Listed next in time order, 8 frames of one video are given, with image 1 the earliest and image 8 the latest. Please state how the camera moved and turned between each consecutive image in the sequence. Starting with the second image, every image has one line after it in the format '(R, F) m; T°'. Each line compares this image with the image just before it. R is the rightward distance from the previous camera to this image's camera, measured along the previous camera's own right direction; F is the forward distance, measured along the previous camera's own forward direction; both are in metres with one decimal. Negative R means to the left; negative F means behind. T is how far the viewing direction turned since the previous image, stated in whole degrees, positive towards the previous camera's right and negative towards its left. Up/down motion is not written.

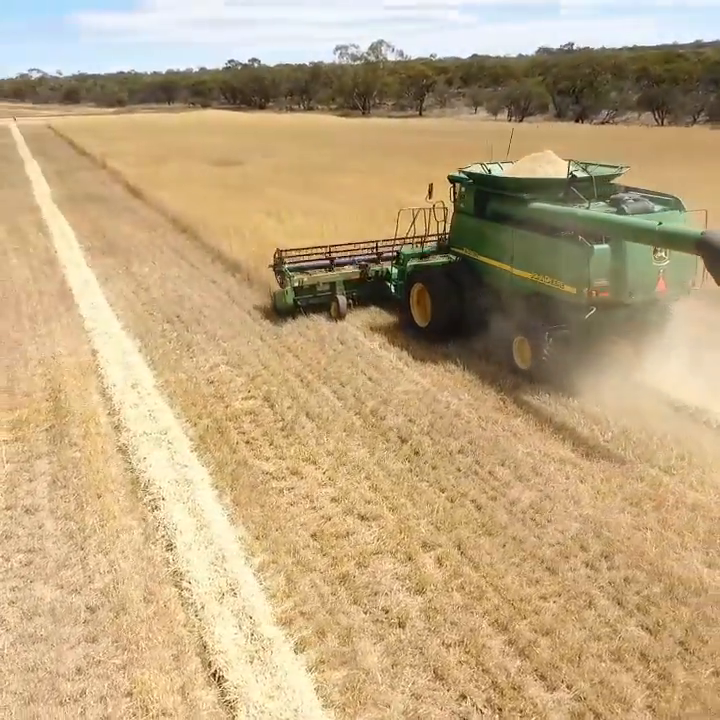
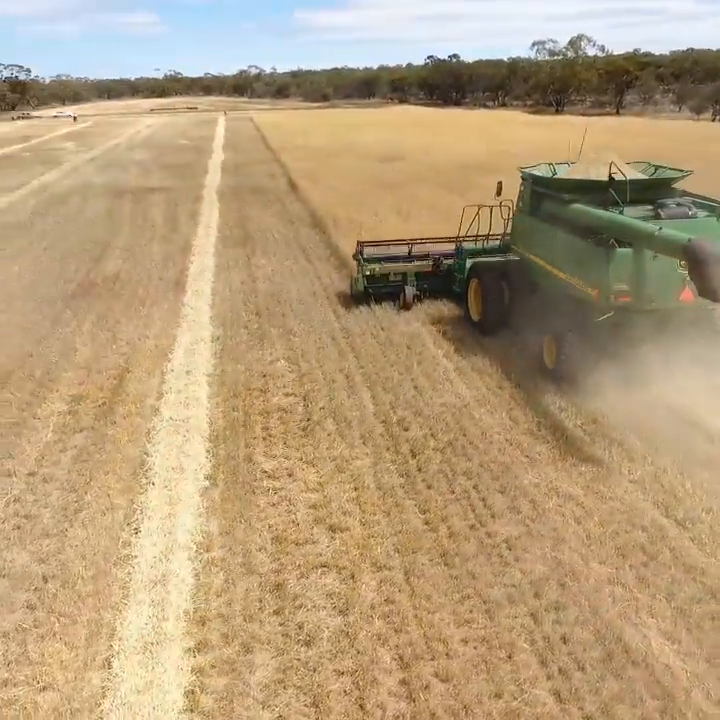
(+1.5, +0.3) m; -14°
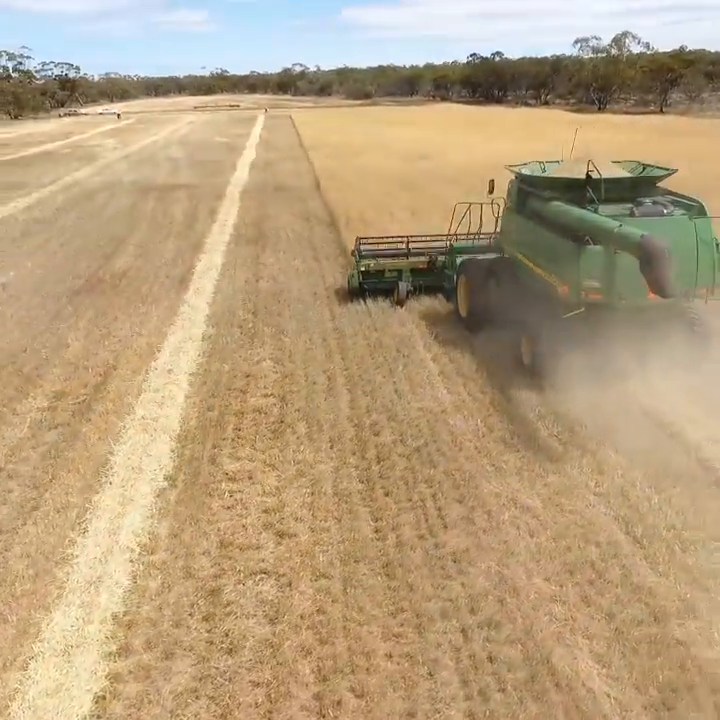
(+0.7, +0.1) m; -3°
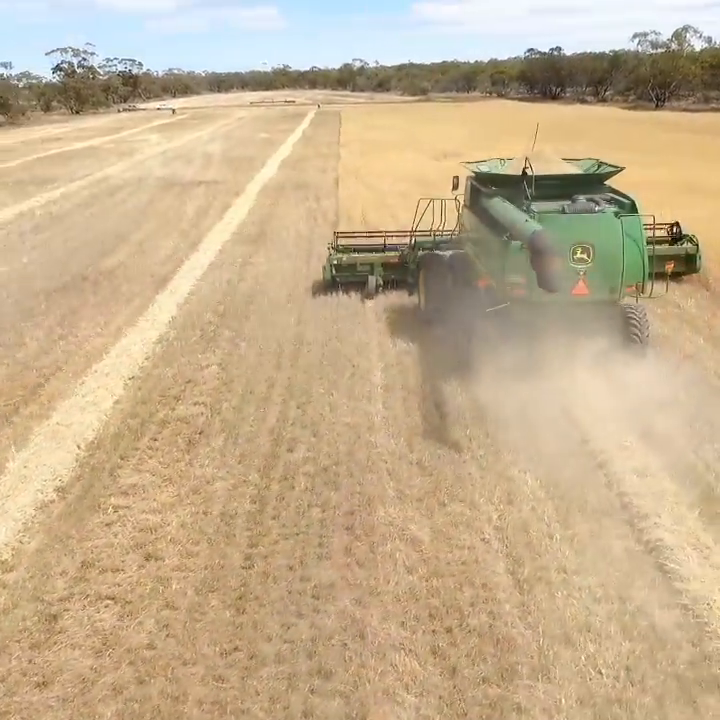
(+1.3, +0.4) m; -4°
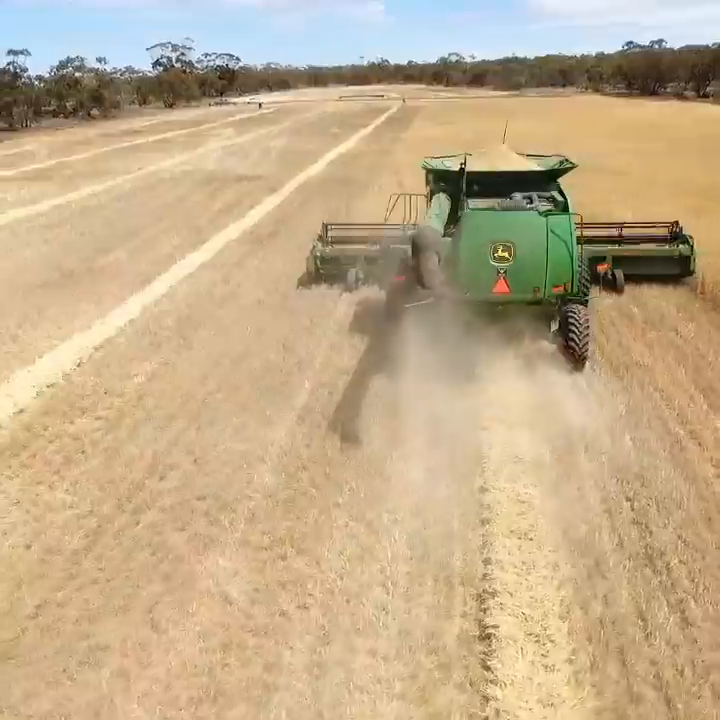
(+1.8, +0.8) m; -7°
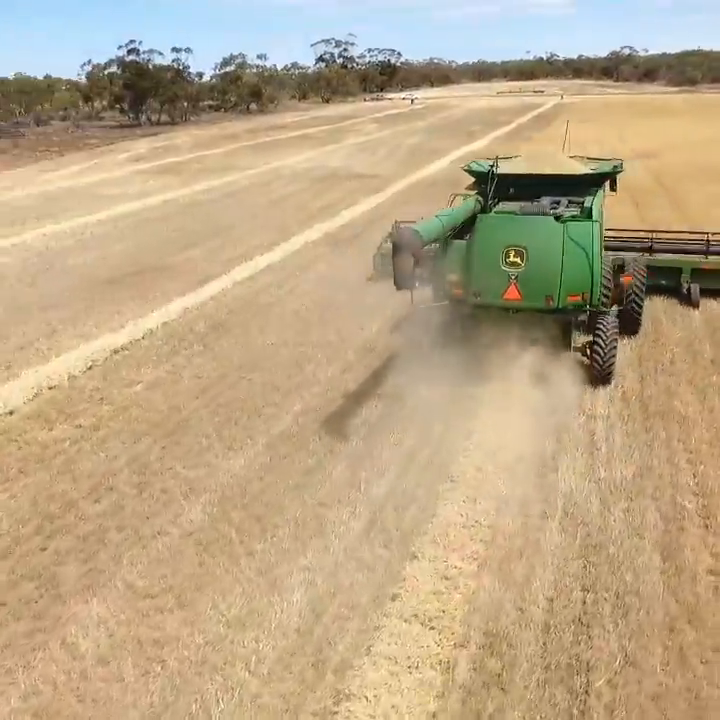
(+1.5, +0.8) m; -11°
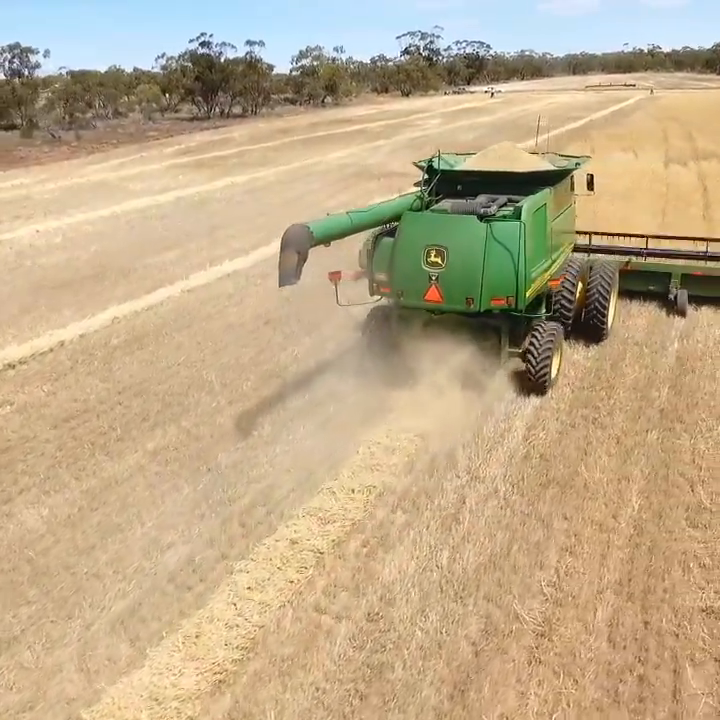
(+2.0, +1.2) m; -6°
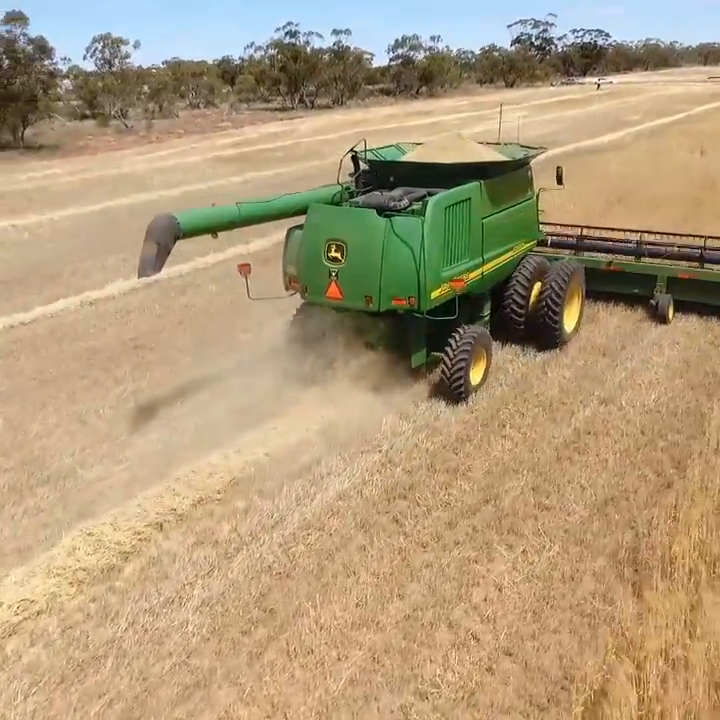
(+2.6, +1.8) m; -8°
